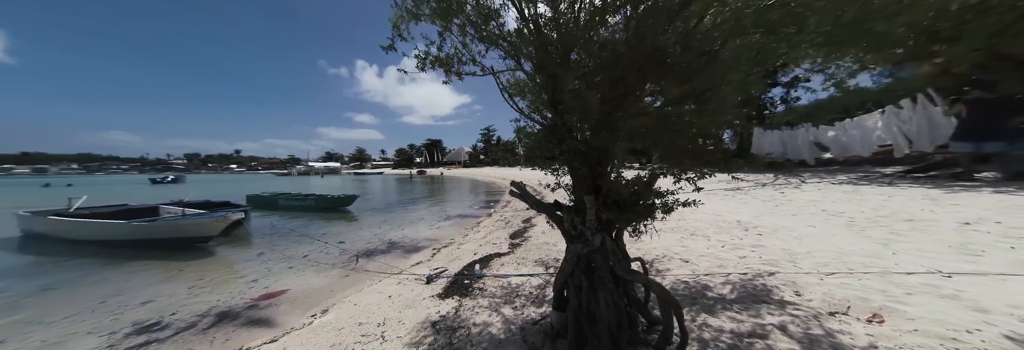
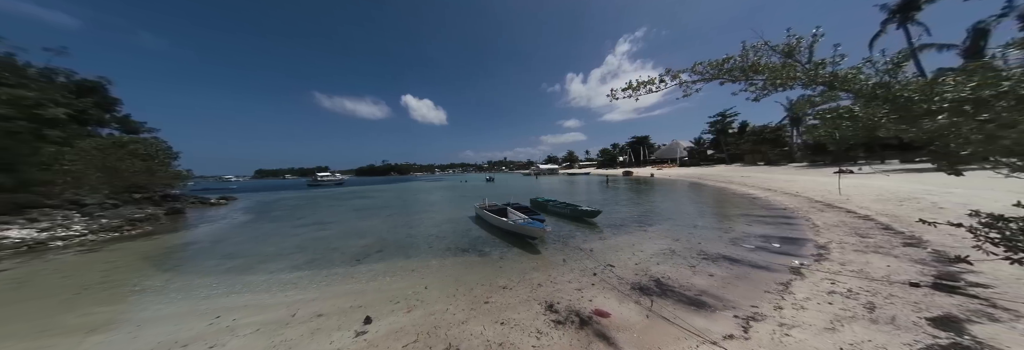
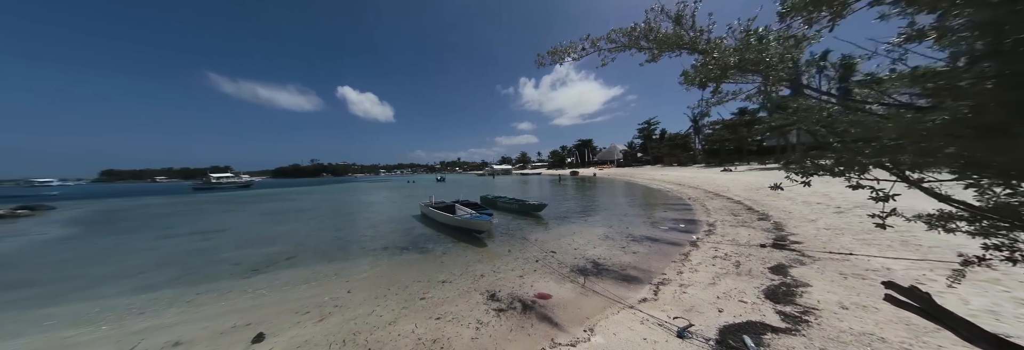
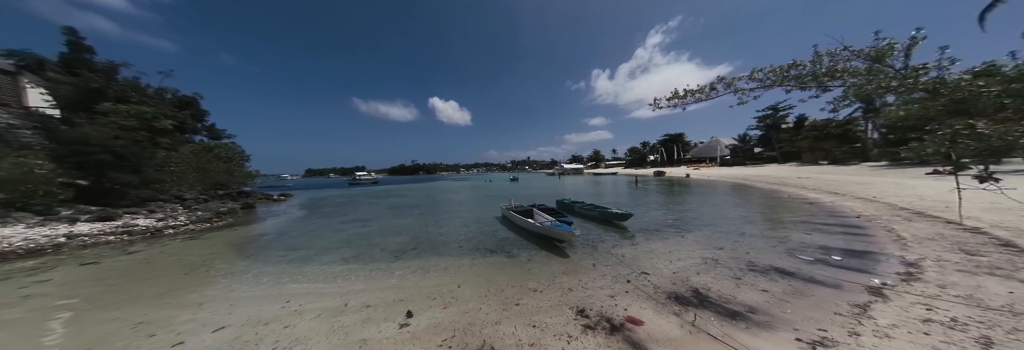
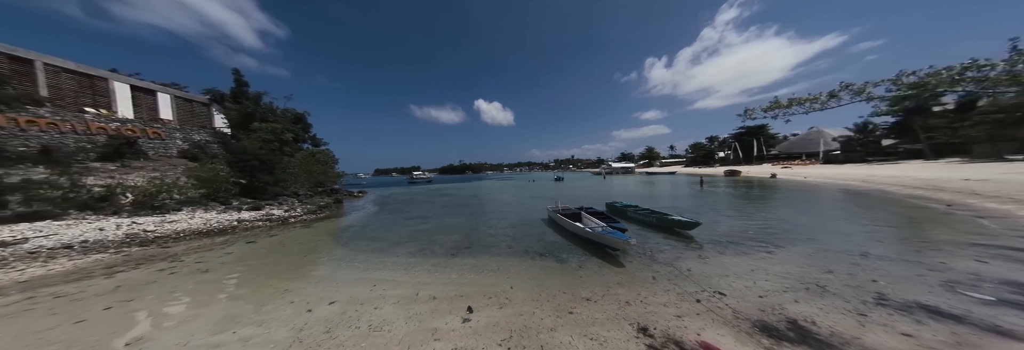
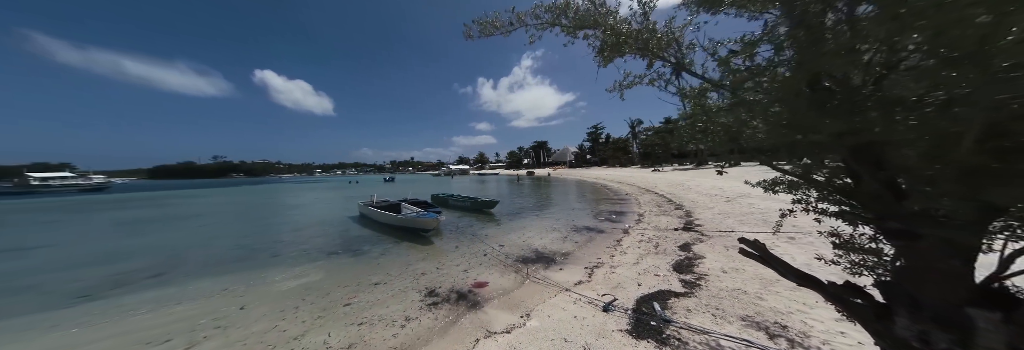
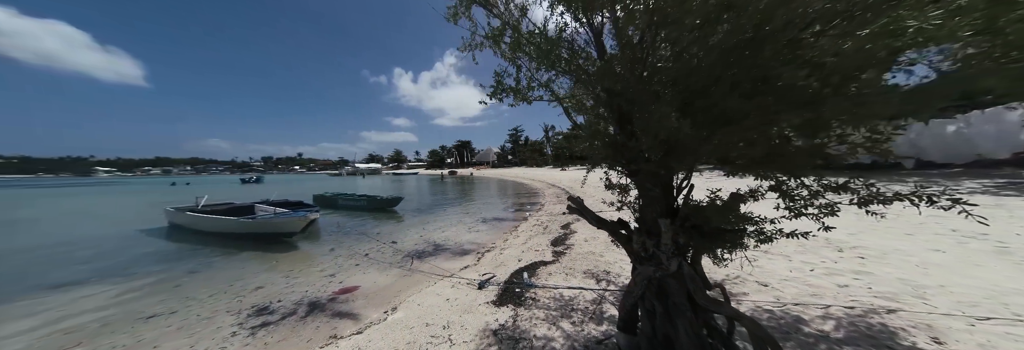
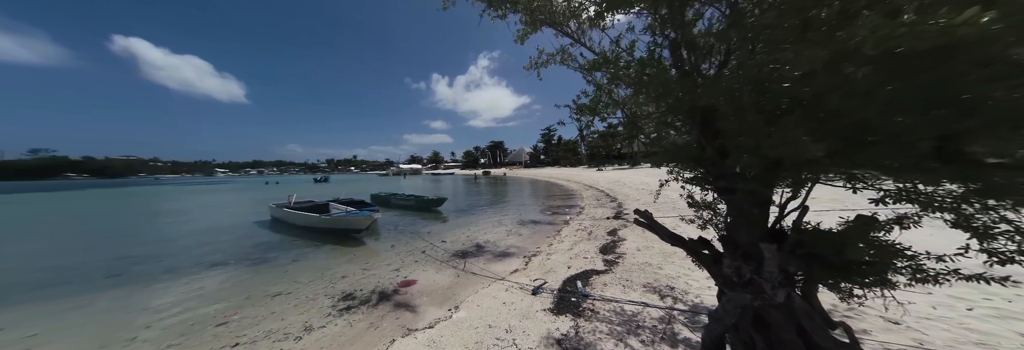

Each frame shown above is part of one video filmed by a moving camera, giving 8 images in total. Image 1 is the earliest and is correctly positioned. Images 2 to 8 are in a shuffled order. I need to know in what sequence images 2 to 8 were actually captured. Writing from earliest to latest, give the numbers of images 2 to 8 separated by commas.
7, 8, 6, 3, 2, 4, 5
